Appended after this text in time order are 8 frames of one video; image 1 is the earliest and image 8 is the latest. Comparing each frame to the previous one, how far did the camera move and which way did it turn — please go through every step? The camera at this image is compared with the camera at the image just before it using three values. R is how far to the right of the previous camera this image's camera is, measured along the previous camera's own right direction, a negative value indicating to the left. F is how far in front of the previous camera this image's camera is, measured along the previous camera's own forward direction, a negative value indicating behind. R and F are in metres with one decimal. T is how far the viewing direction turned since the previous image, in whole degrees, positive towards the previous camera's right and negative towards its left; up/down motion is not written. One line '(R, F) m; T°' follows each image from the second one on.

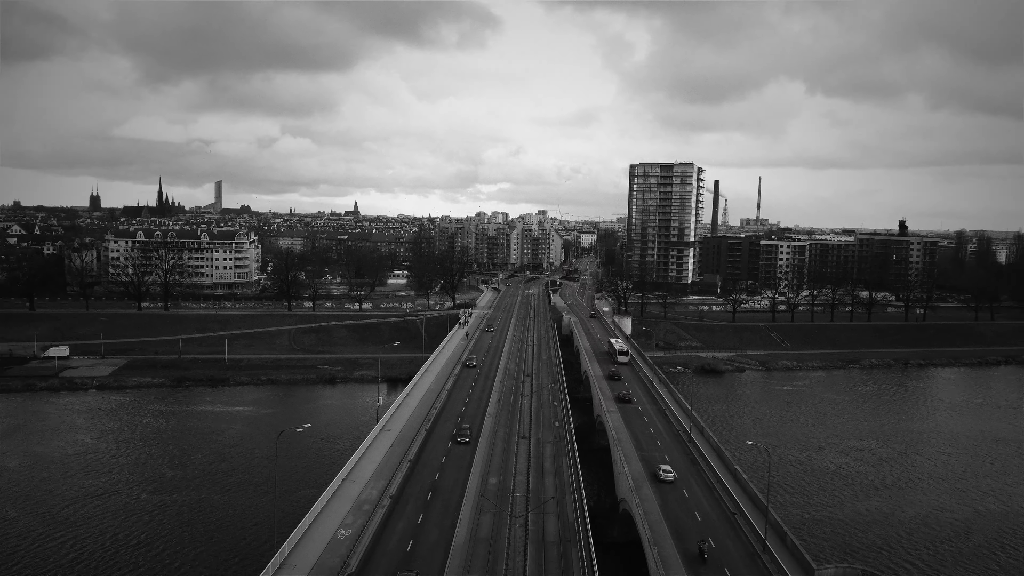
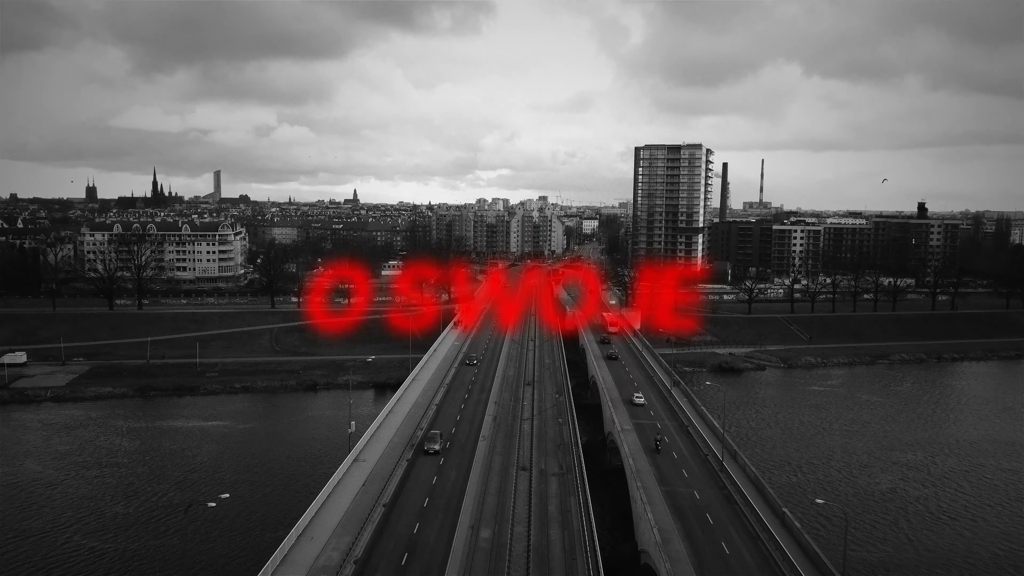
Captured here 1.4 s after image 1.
(+0.2, +6.5) m; 0°
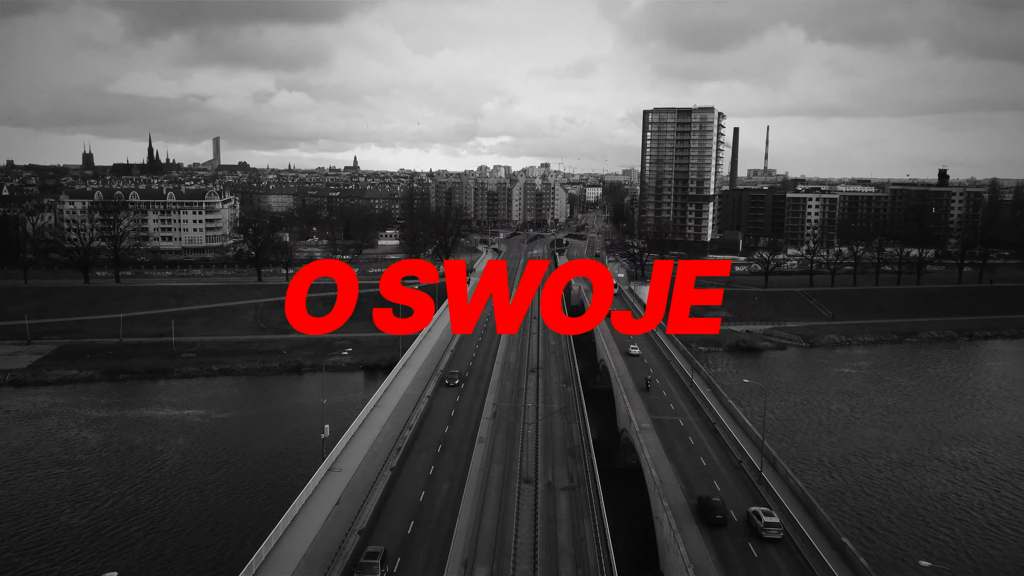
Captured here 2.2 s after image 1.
(0.0, +5.2) m; 0°
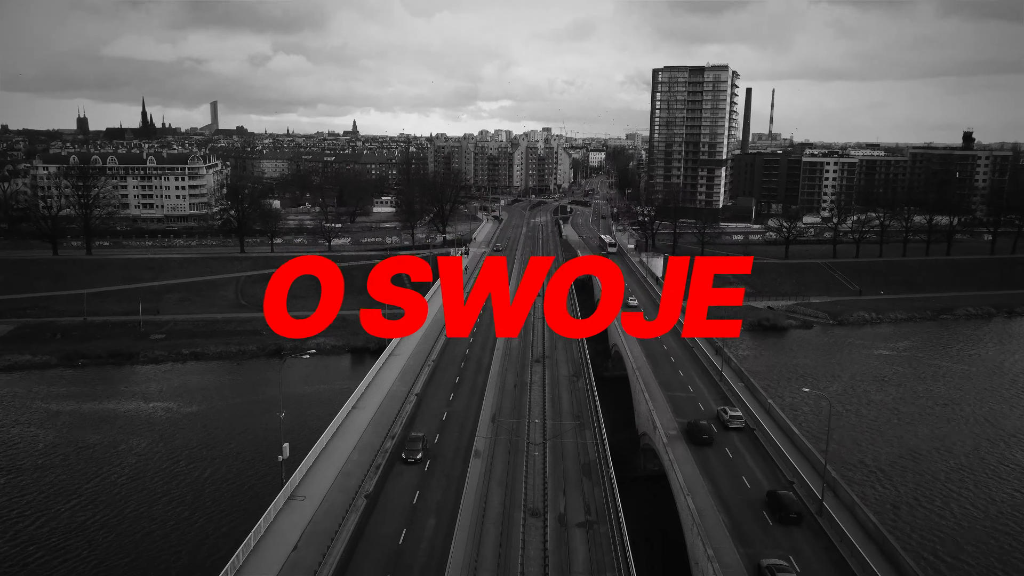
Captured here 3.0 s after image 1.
(0.0, +5.7) m; 0°
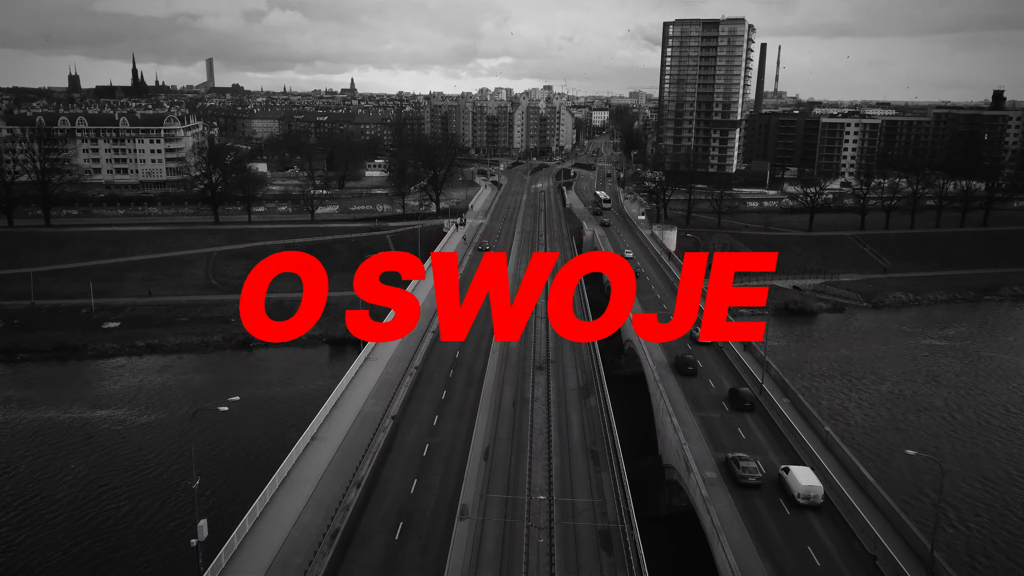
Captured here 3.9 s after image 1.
(+0.1, +6.2) m; 0°
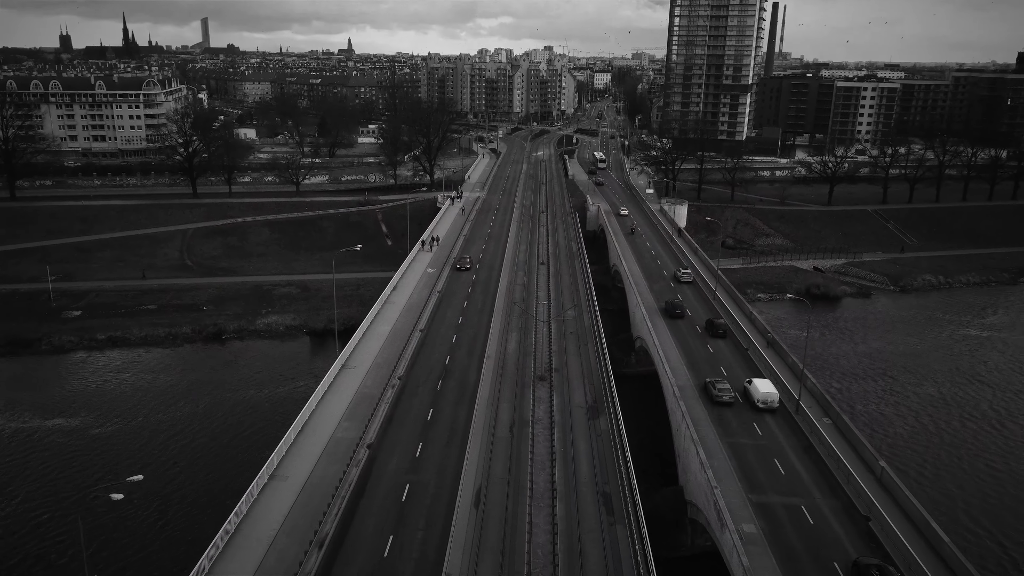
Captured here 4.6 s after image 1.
(+0.1, +4.3) m; 0°
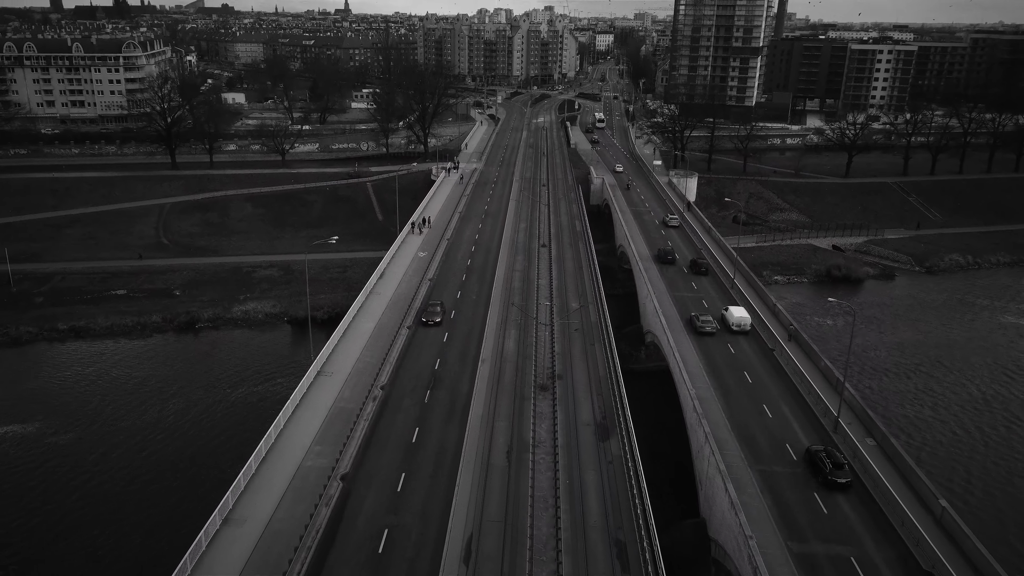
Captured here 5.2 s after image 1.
(+0.1, +3.4) m; 0°
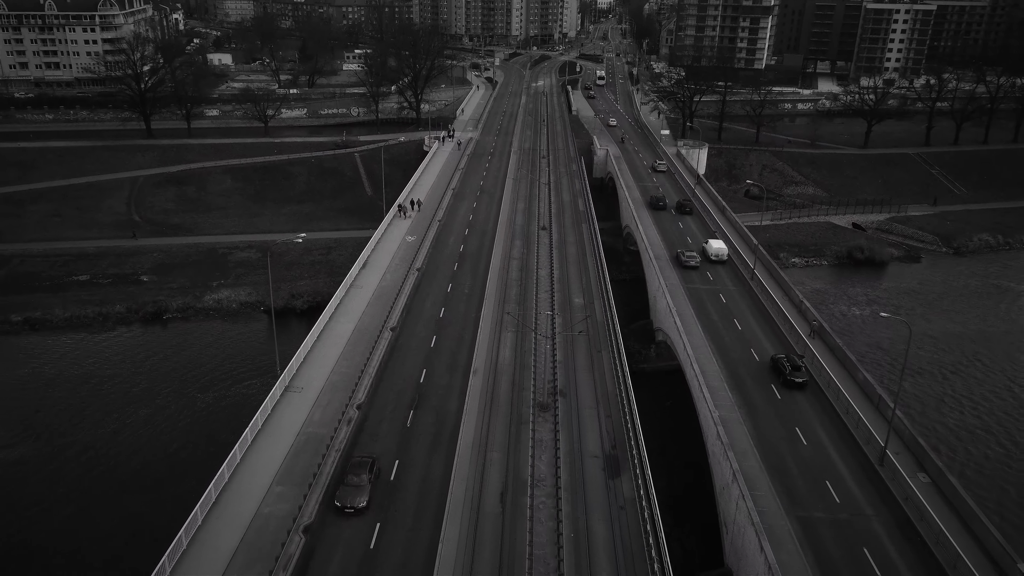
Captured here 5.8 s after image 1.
(+0.1, +3.3) m; 0°
